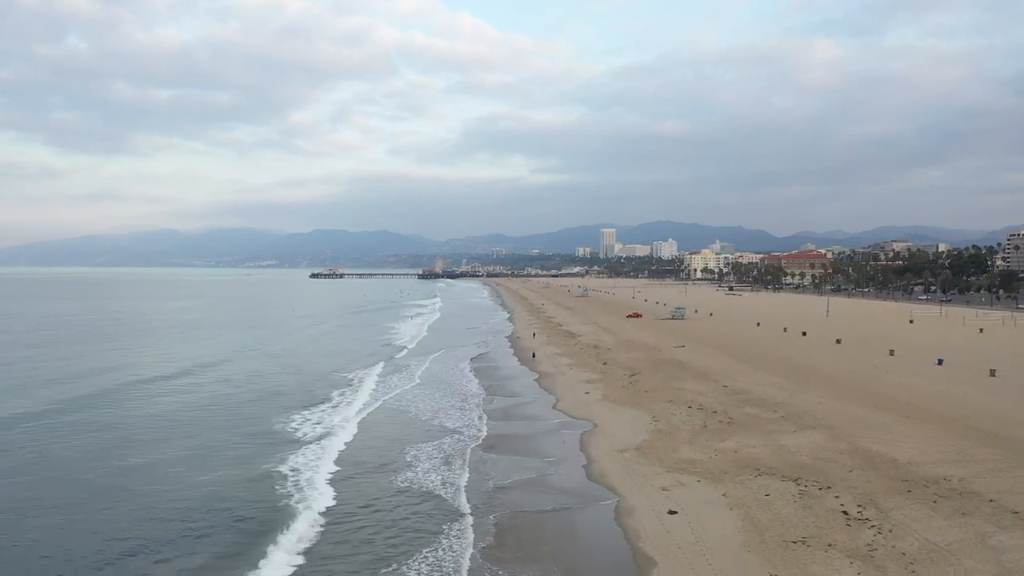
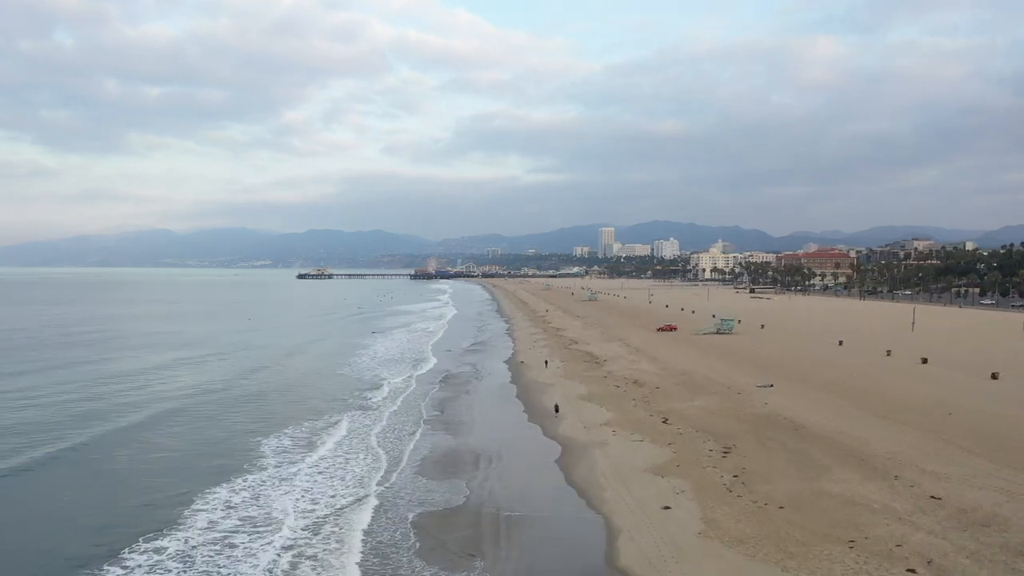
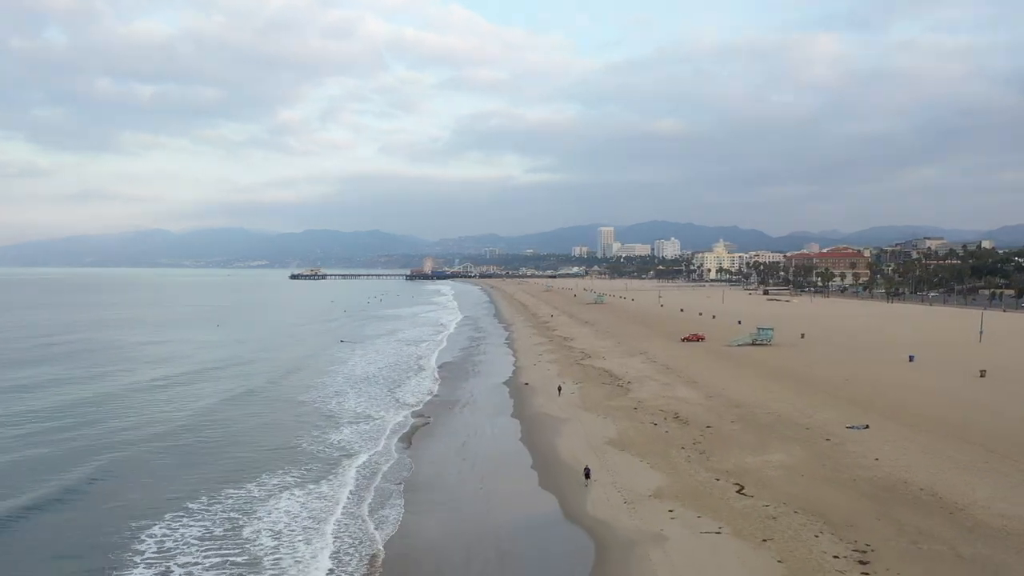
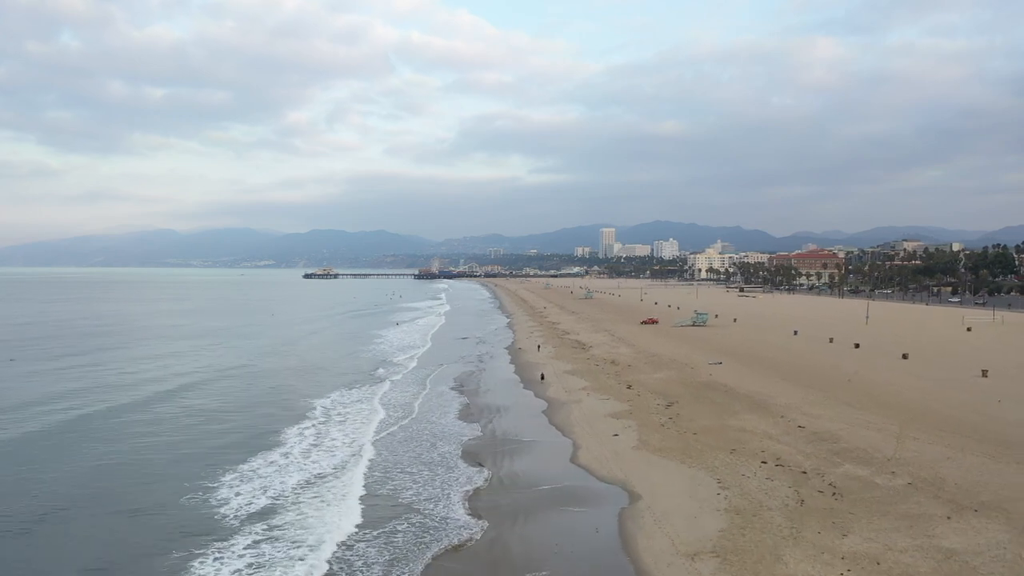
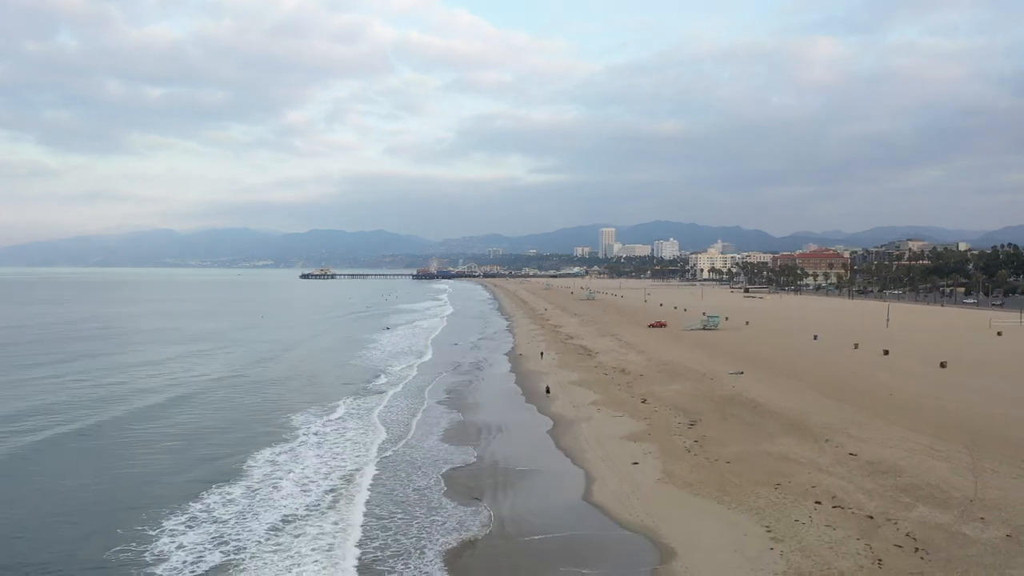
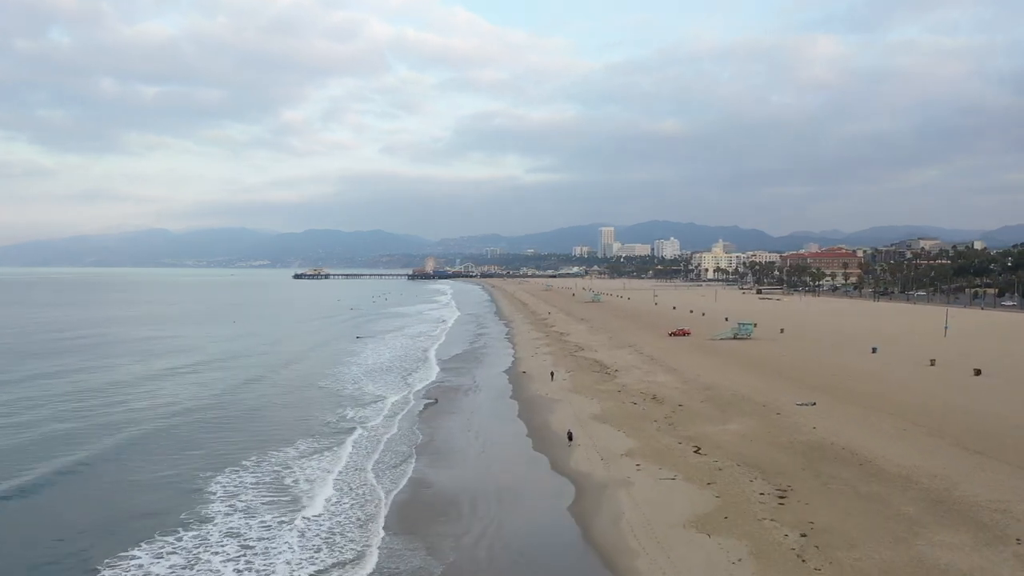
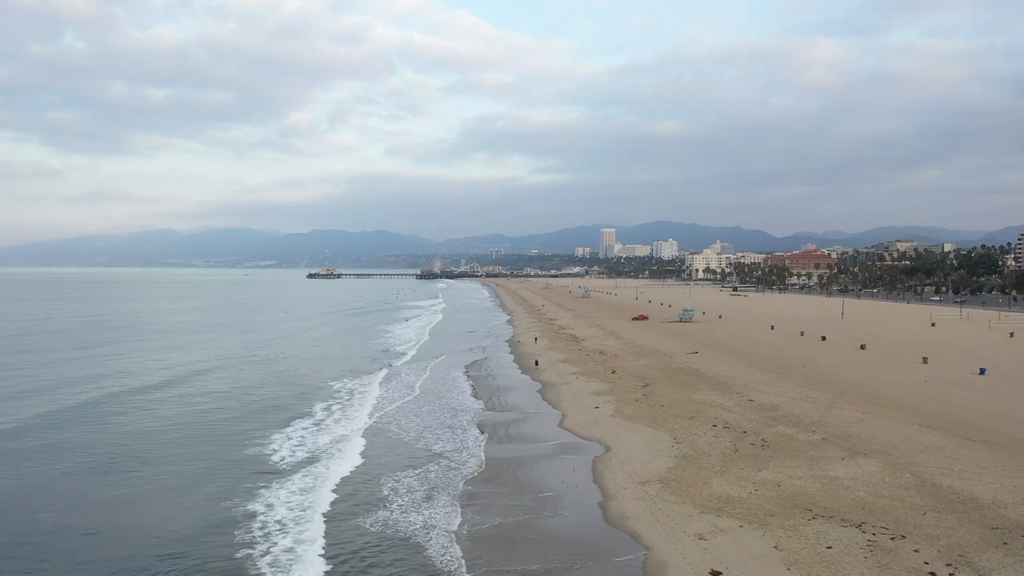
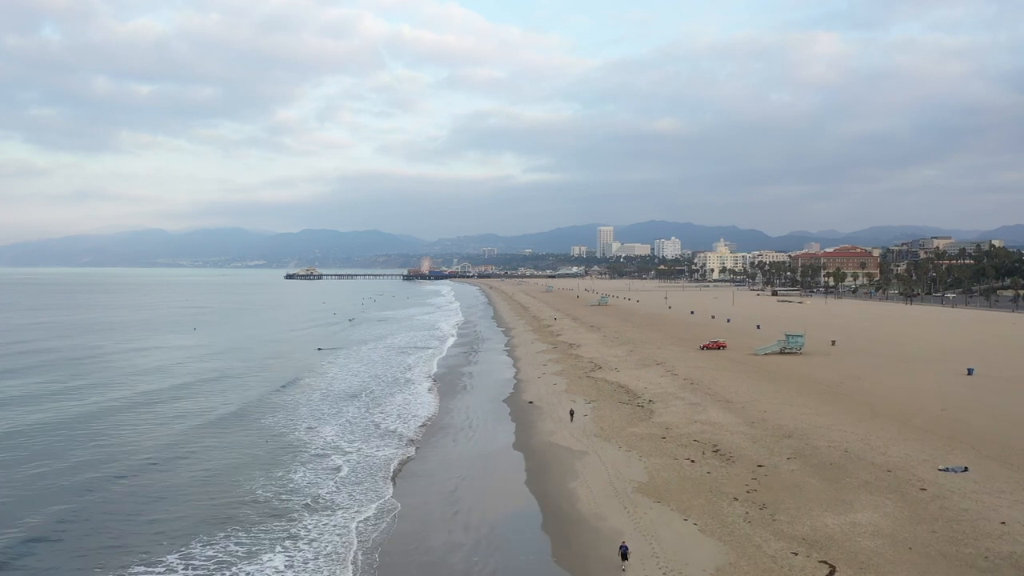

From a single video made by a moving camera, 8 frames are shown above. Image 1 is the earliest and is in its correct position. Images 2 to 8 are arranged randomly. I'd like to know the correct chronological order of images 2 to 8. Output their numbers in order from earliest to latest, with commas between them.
7, 4, 5, 2, 6, 3, 8
